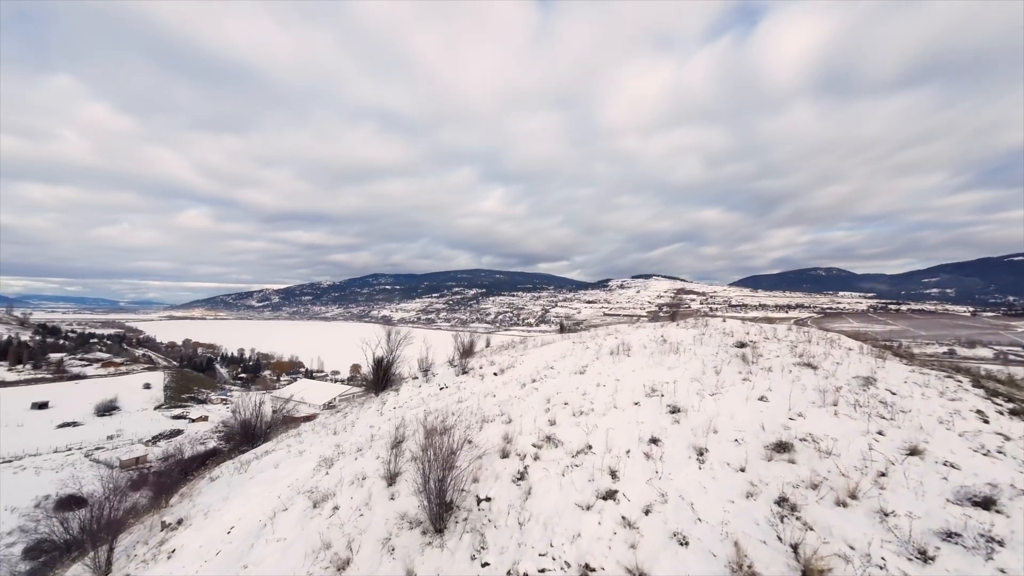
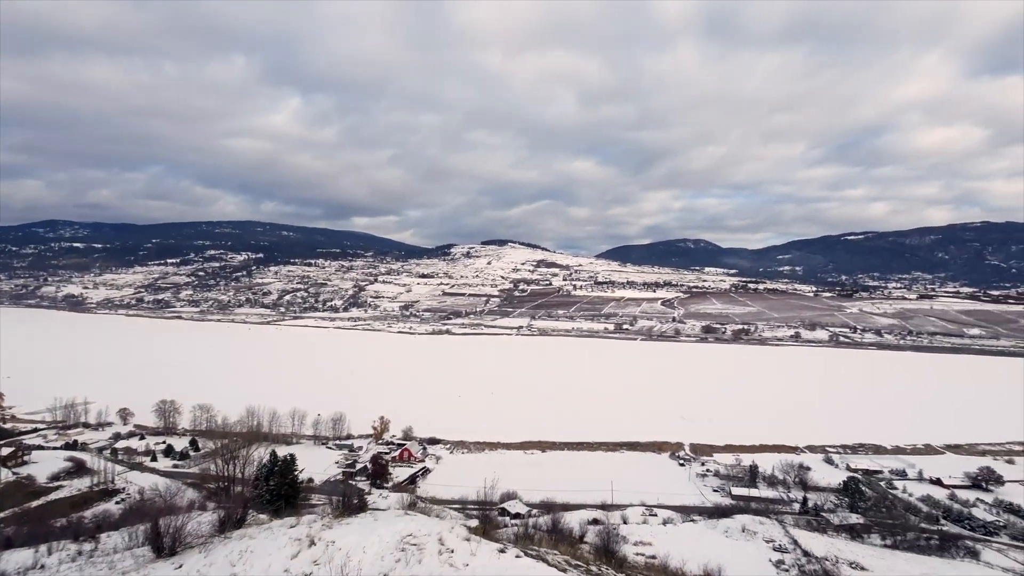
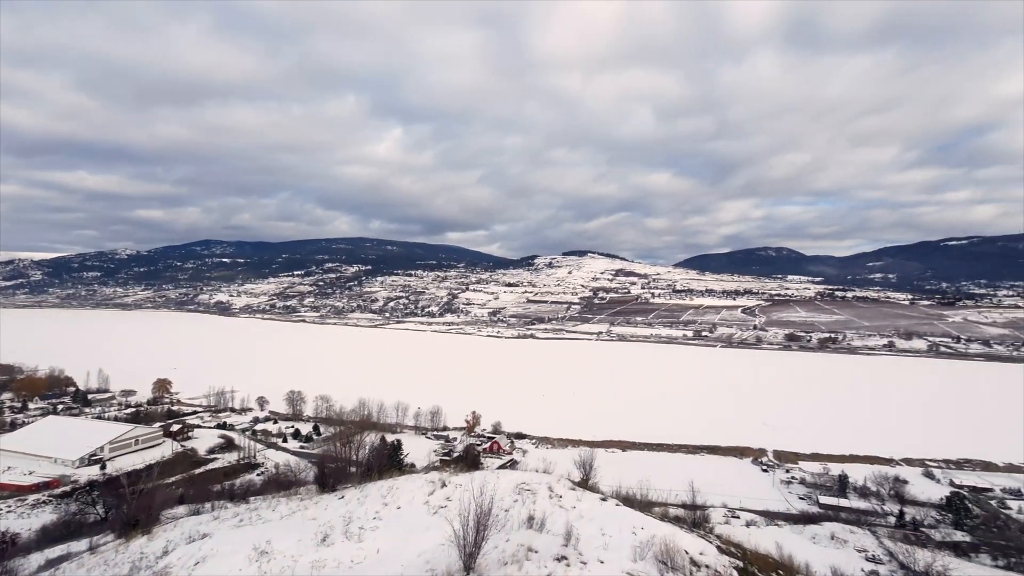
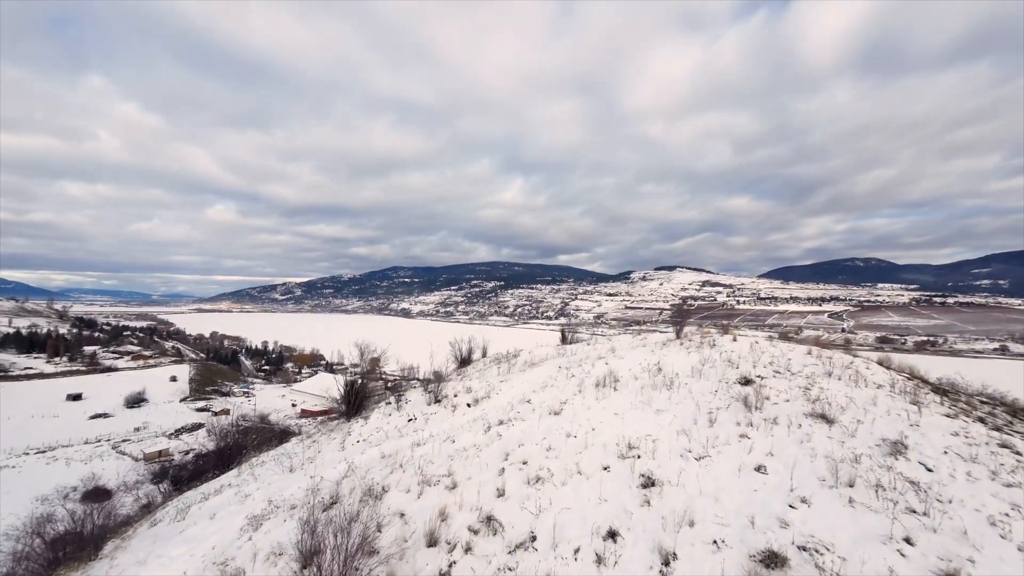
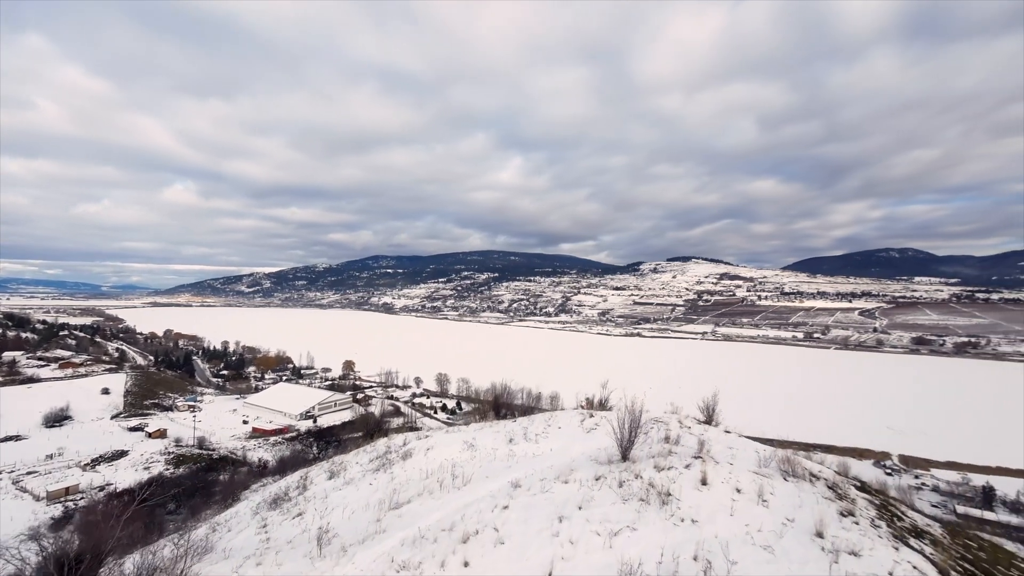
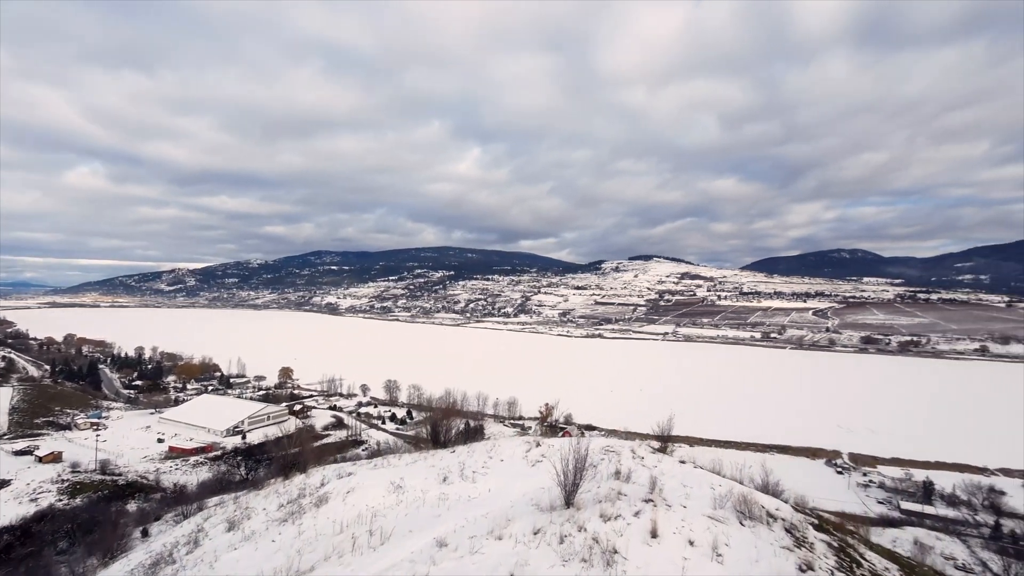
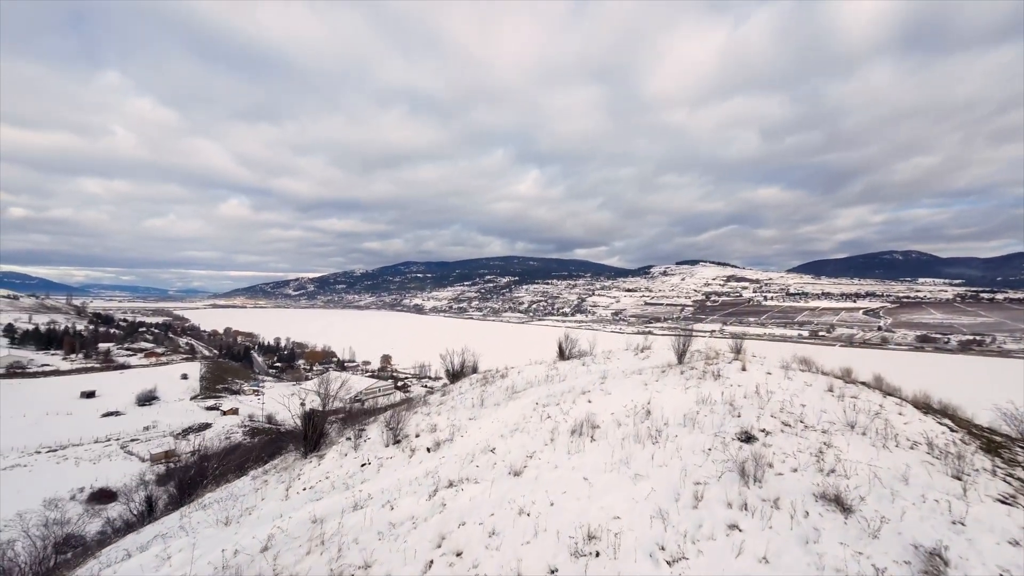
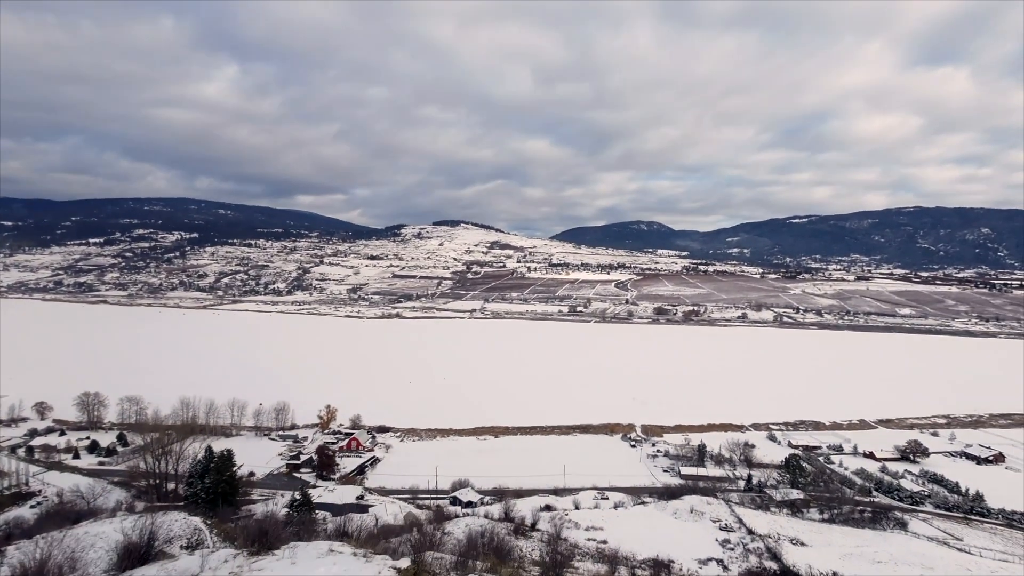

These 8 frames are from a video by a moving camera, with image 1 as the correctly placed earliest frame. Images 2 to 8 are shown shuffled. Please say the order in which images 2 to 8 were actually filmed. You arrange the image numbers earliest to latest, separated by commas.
4, 7, 5, 6, 3, 2, 8
